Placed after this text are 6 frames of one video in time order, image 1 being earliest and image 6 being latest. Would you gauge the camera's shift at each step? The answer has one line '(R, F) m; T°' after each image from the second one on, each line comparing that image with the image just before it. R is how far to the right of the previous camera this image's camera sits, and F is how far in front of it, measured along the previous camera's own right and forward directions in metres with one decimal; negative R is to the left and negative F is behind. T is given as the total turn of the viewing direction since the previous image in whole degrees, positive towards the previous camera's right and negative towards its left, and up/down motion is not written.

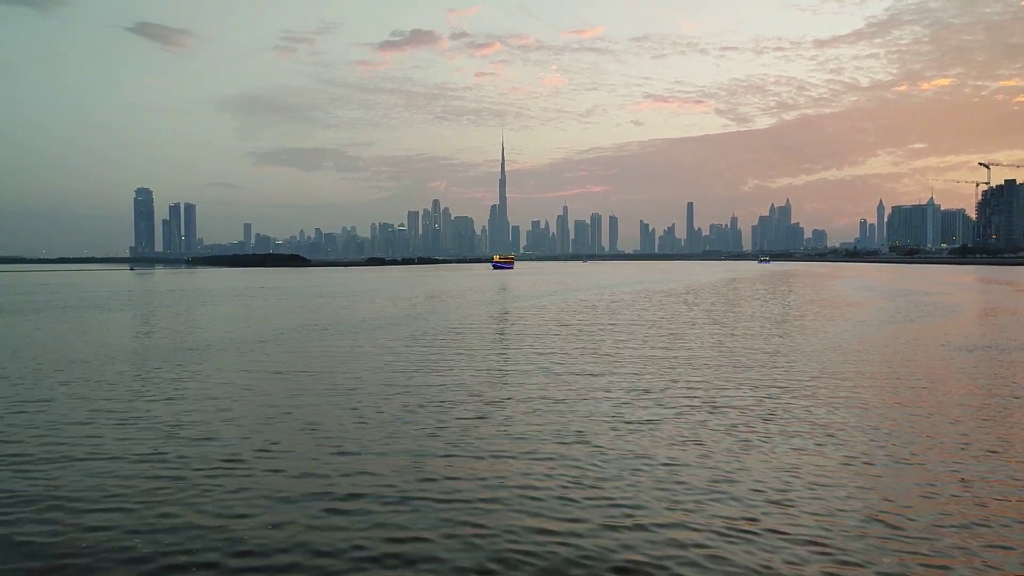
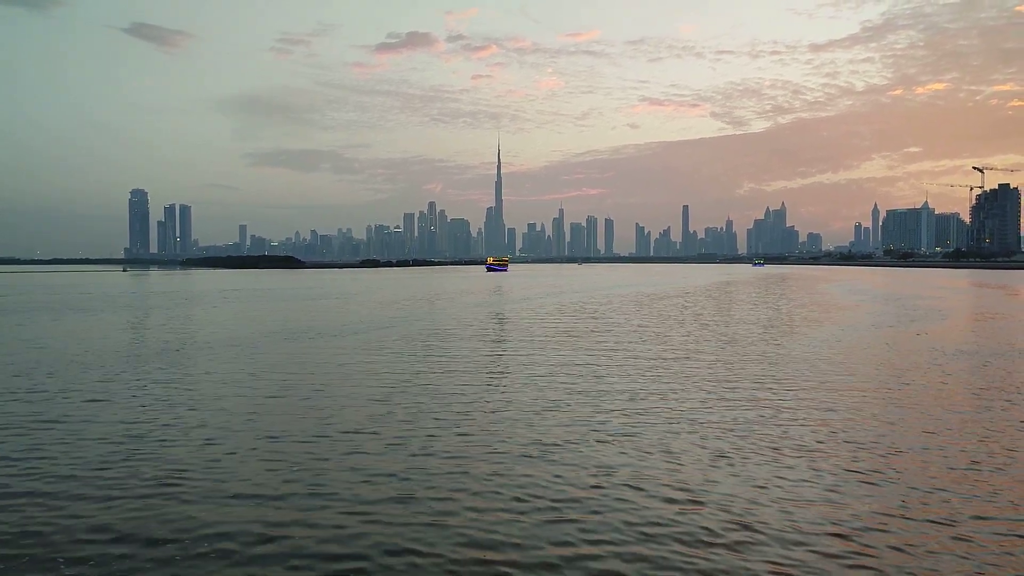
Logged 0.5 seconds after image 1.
(-3.3, -2.3) m; 0°
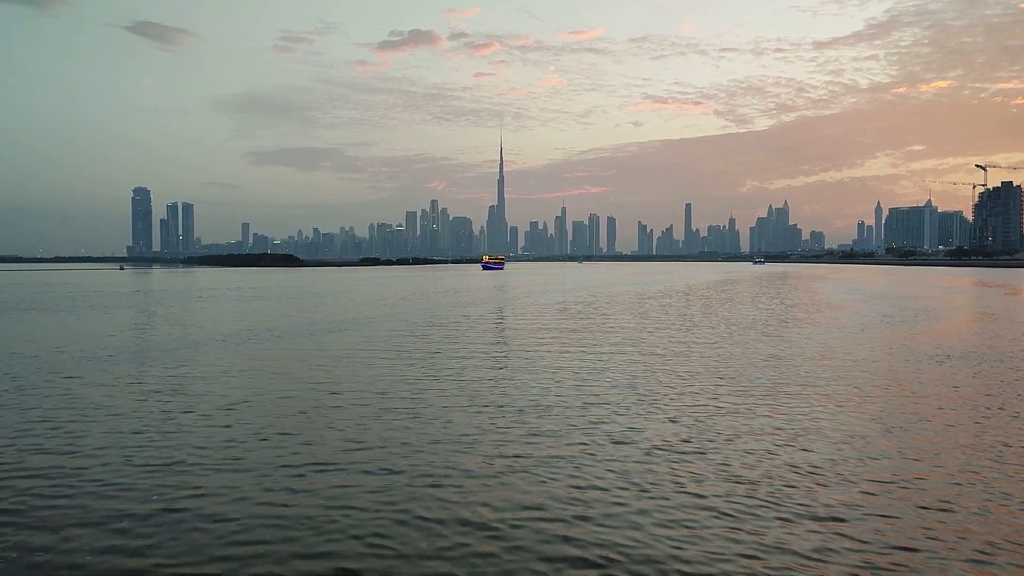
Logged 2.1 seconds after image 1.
(+1.1, +0.7) m; 0°
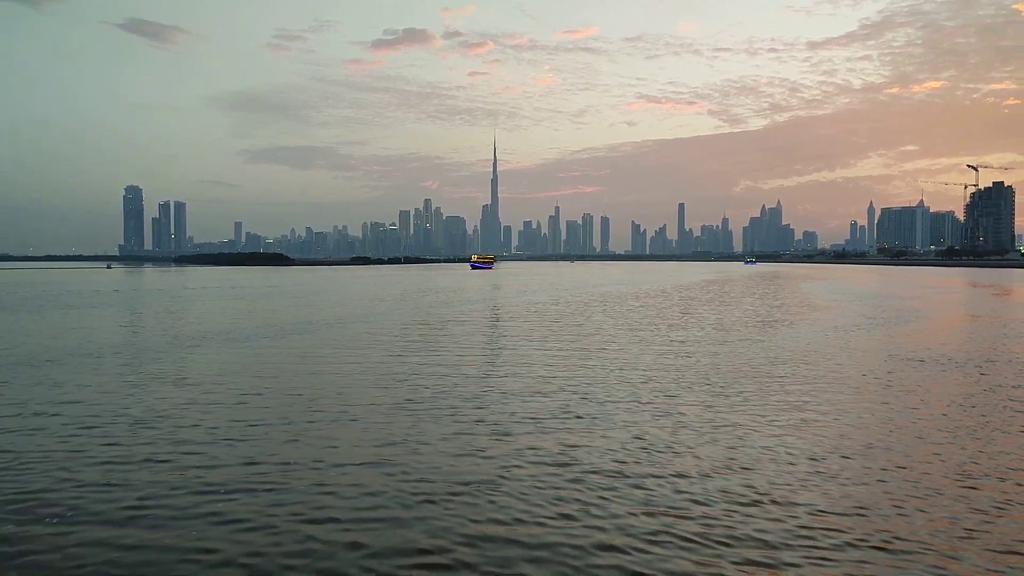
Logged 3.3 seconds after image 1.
(+1.0, +1.0) m; 0°
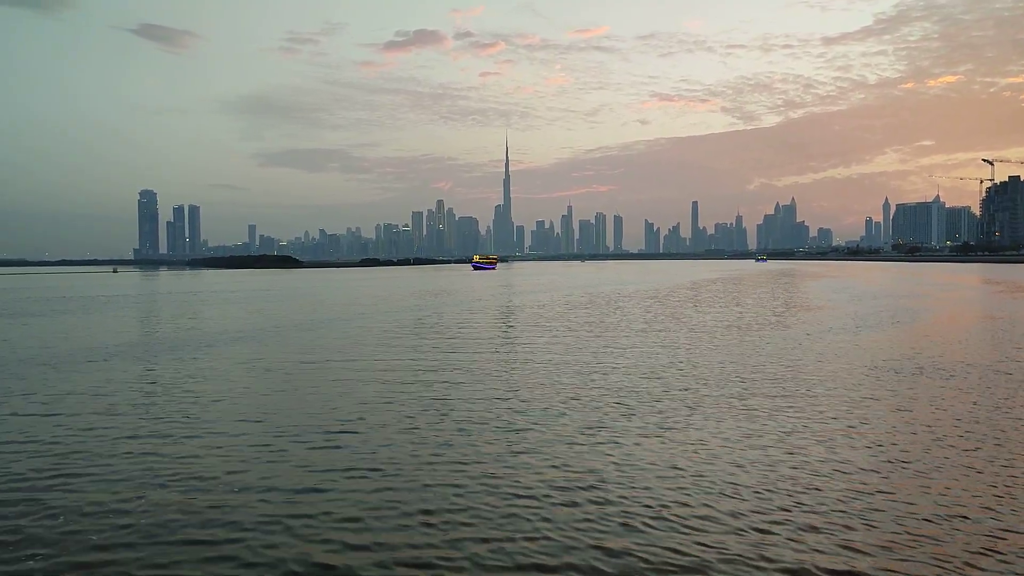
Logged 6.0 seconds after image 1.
(+1.5, +0.9) m; -1°
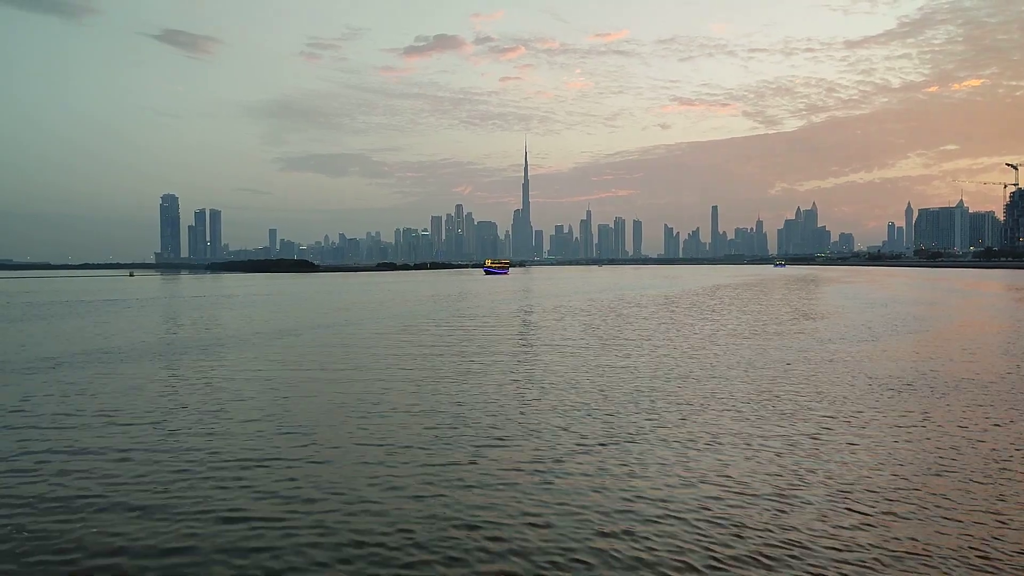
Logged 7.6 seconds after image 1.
(-0.2, -2.2) m; -1°
